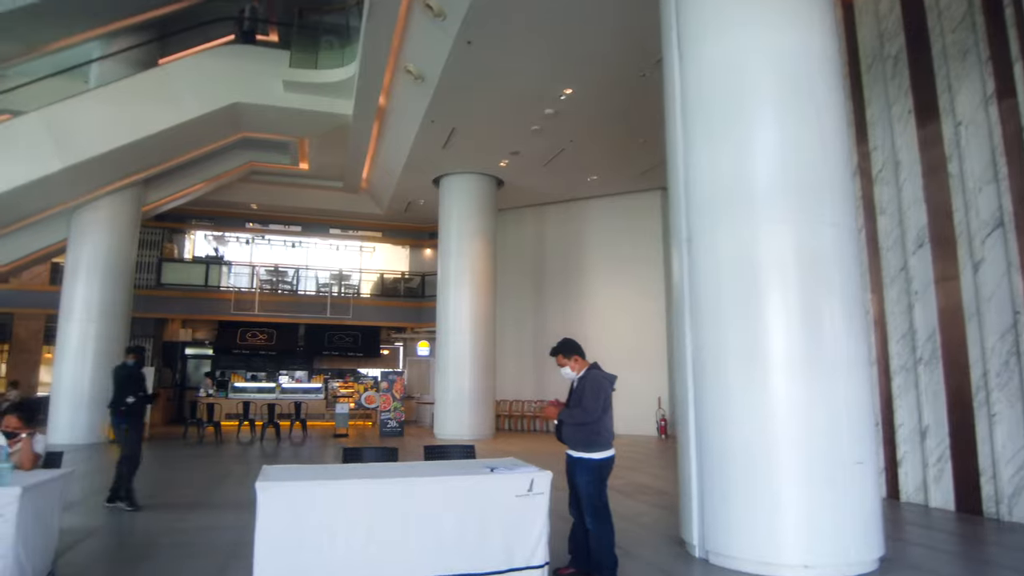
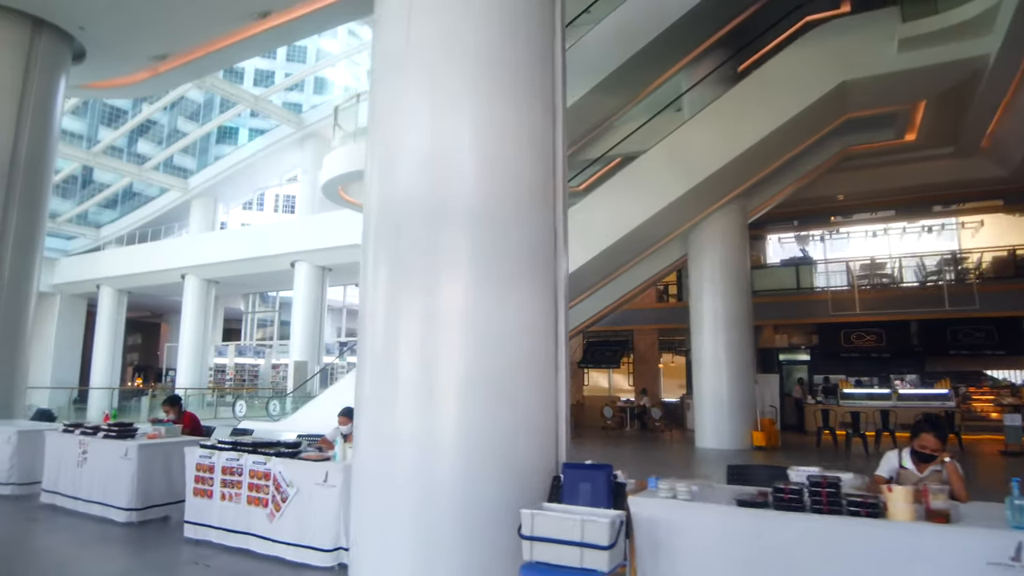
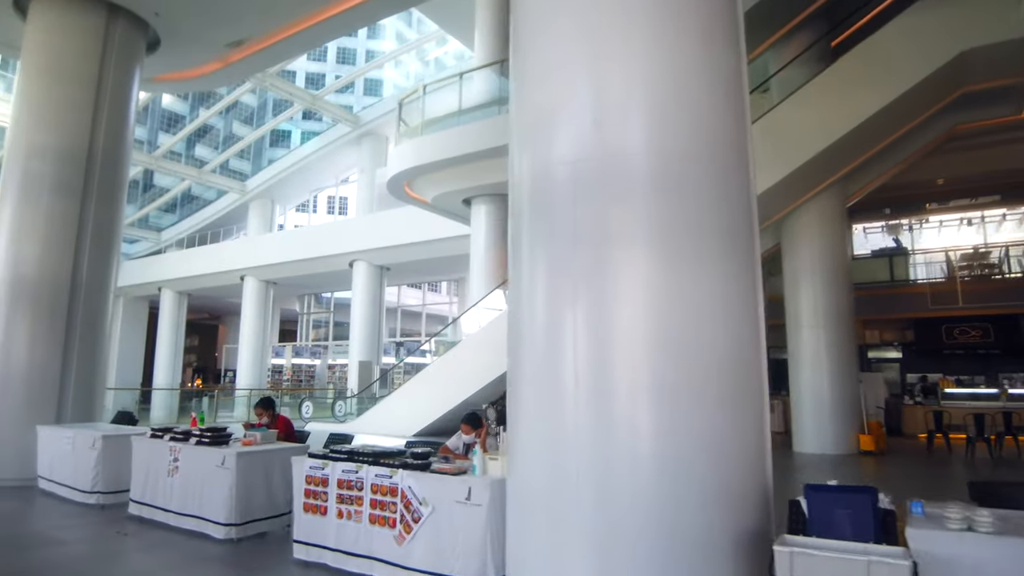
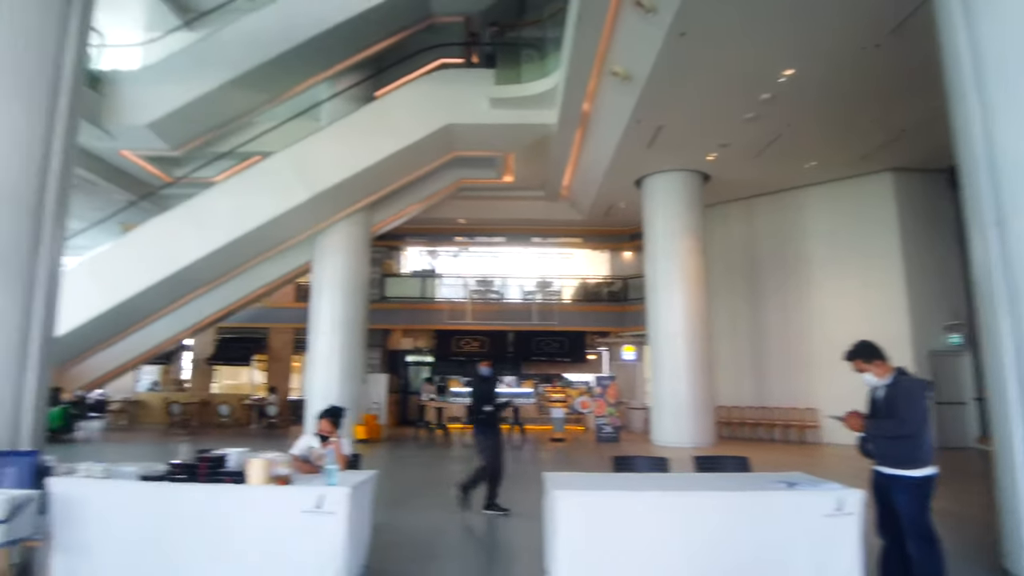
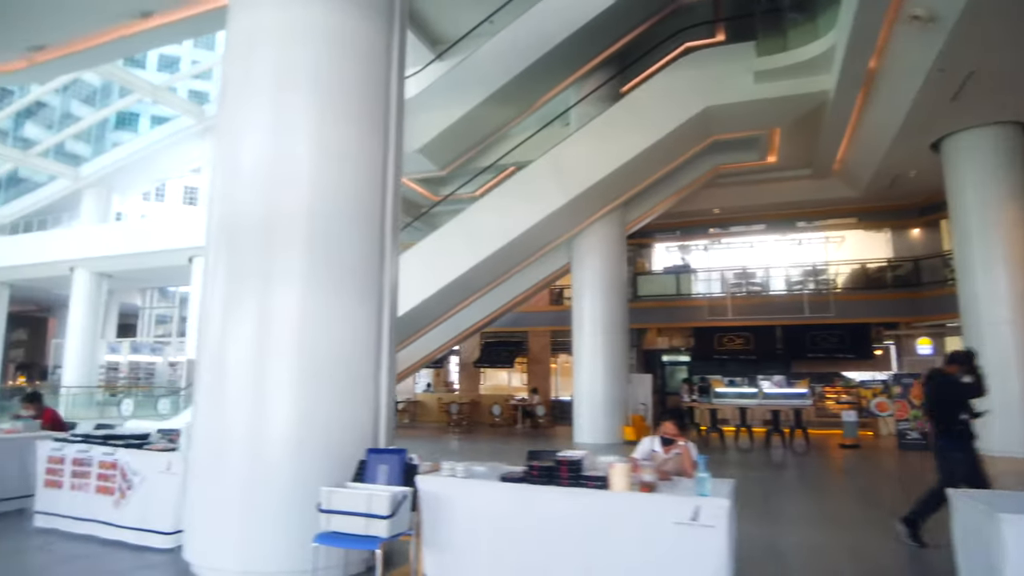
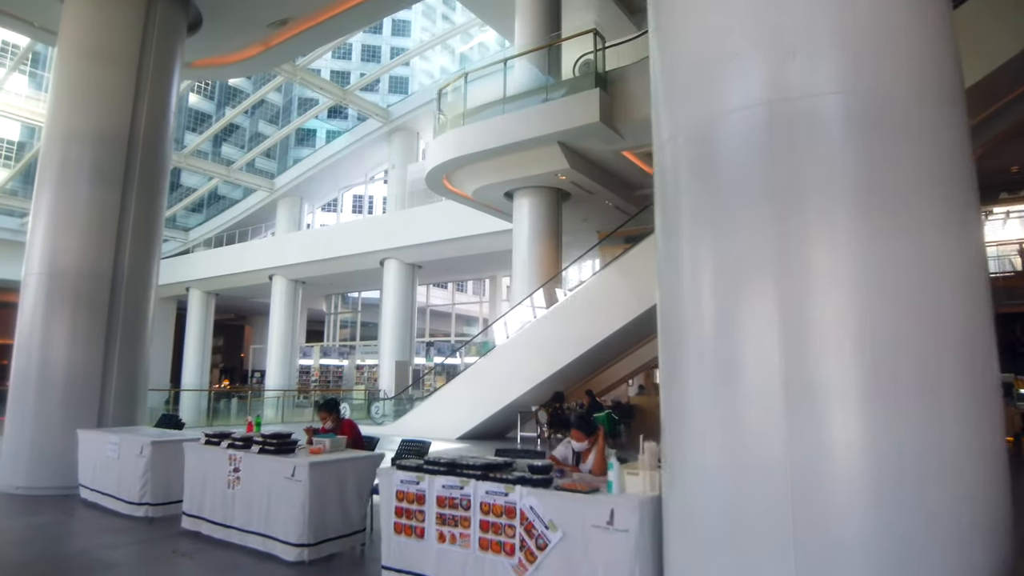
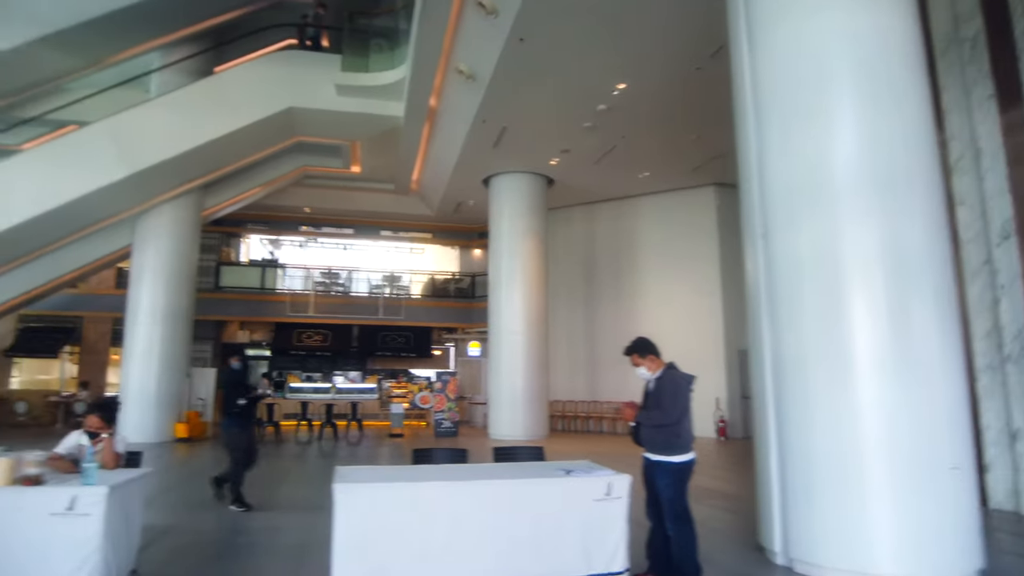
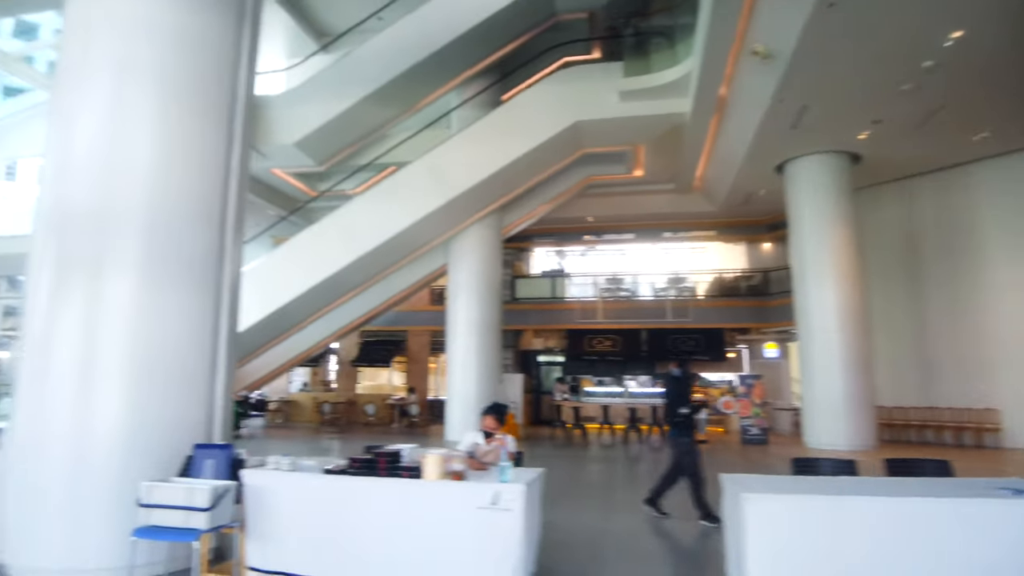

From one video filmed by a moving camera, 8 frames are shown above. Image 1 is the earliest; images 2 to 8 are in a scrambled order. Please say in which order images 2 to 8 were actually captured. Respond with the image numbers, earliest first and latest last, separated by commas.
7, 4, 8, 5, 2, 3, 6
